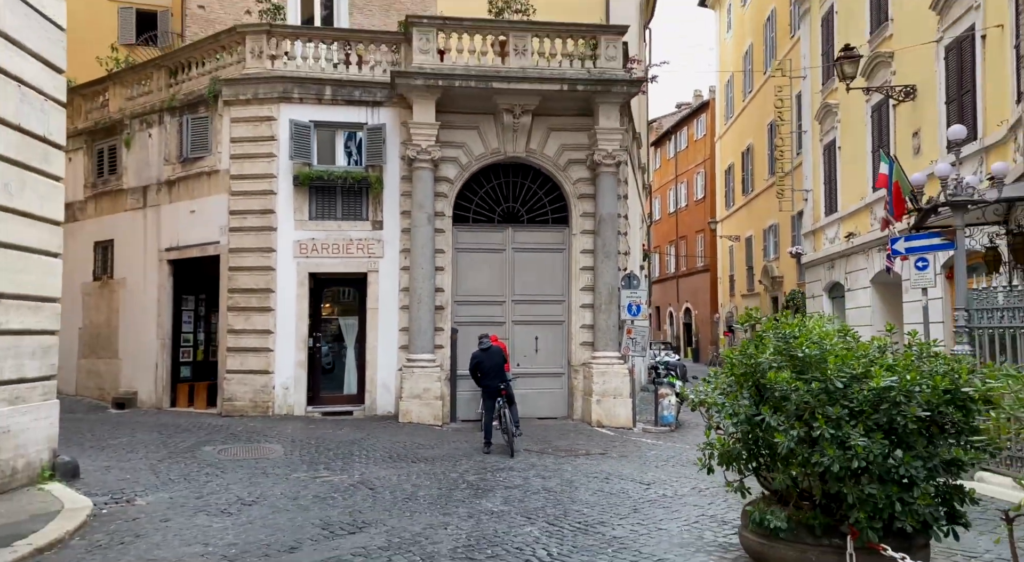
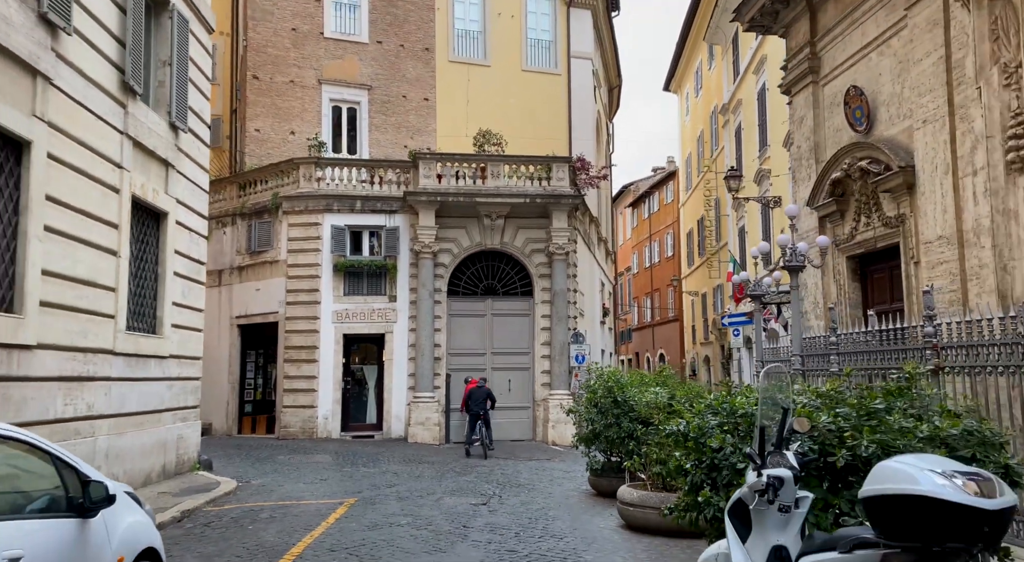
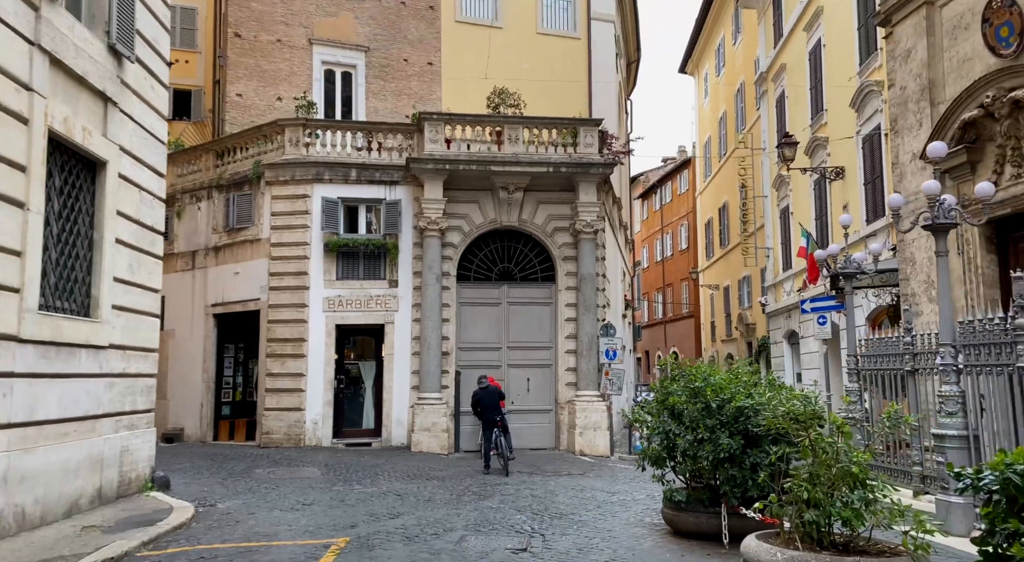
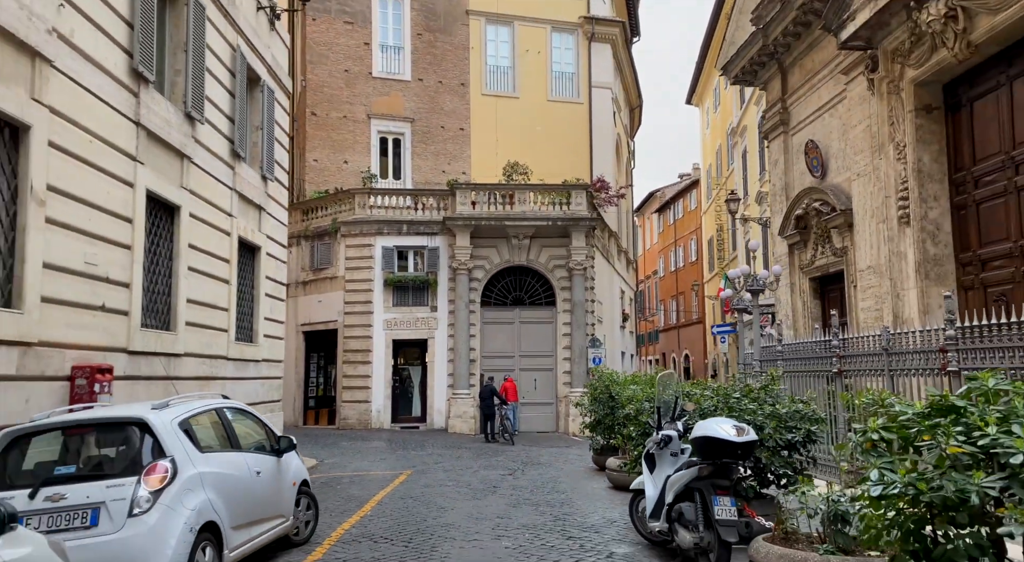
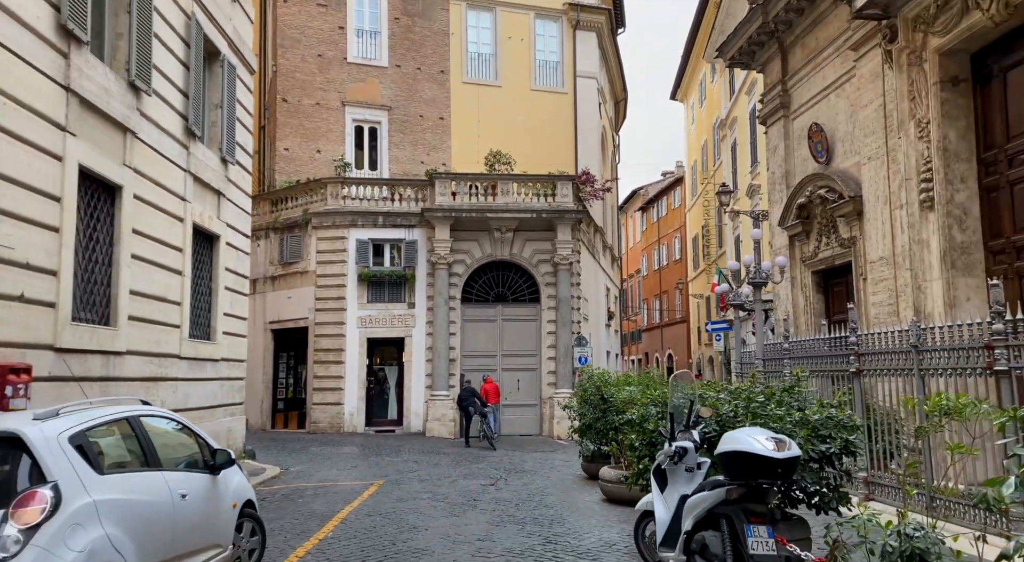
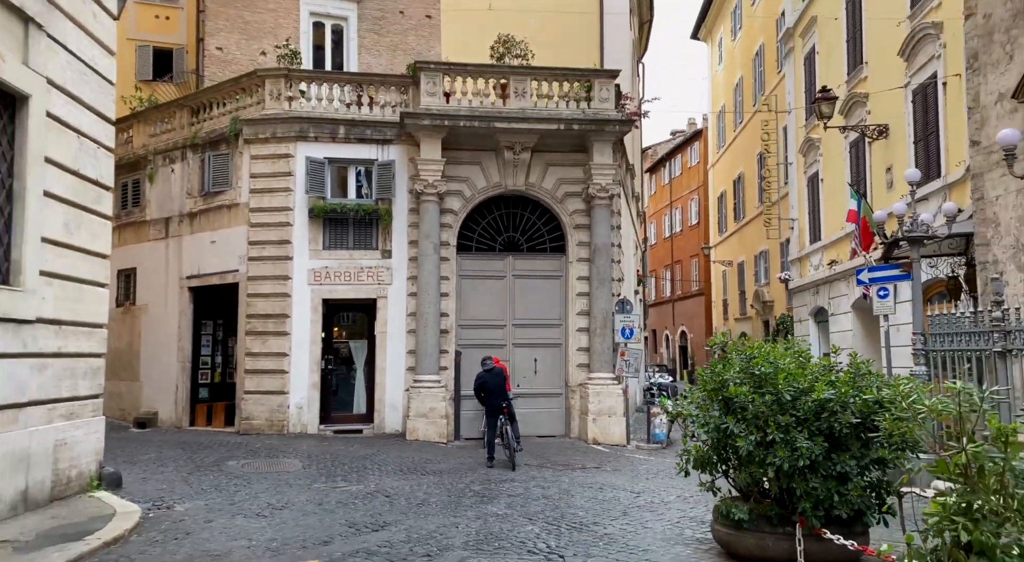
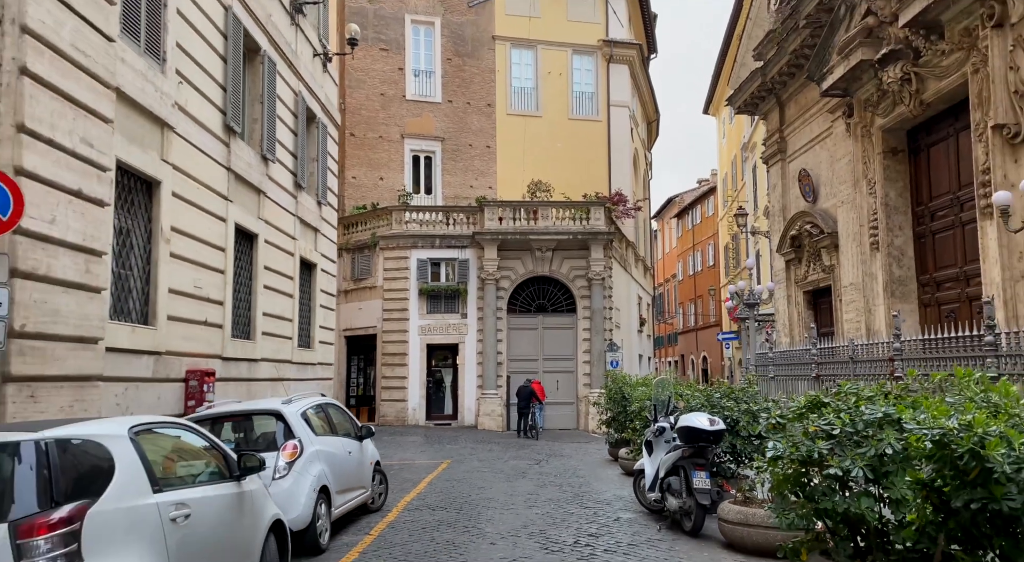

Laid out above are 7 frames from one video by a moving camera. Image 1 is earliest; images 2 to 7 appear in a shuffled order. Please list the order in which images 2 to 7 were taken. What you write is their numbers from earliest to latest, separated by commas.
6, 3, 2, 5, 4, 7
